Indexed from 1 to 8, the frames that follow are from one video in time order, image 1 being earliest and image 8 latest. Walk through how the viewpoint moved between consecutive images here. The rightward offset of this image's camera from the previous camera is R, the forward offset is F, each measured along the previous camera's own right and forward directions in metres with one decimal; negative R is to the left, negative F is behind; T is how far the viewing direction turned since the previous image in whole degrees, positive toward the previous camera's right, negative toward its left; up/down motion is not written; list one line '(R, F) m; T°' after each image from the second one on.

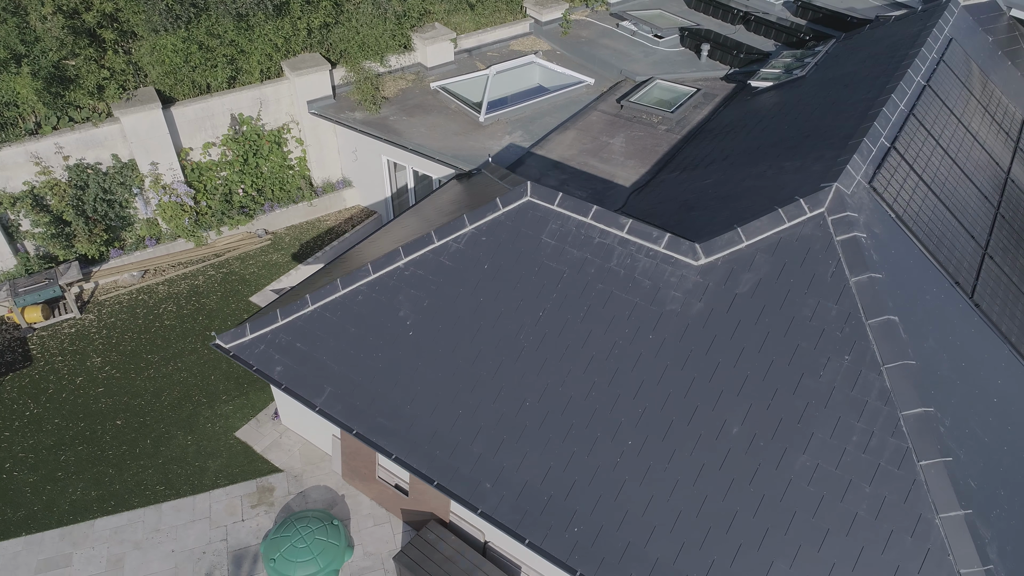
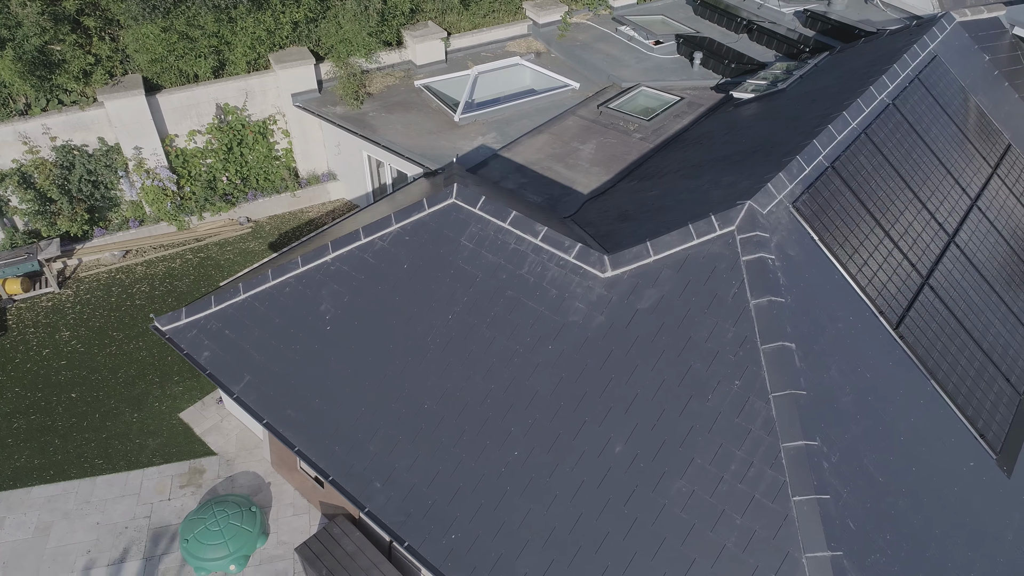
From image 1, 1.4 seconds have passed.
(+2.1, +0.2) m; -4°
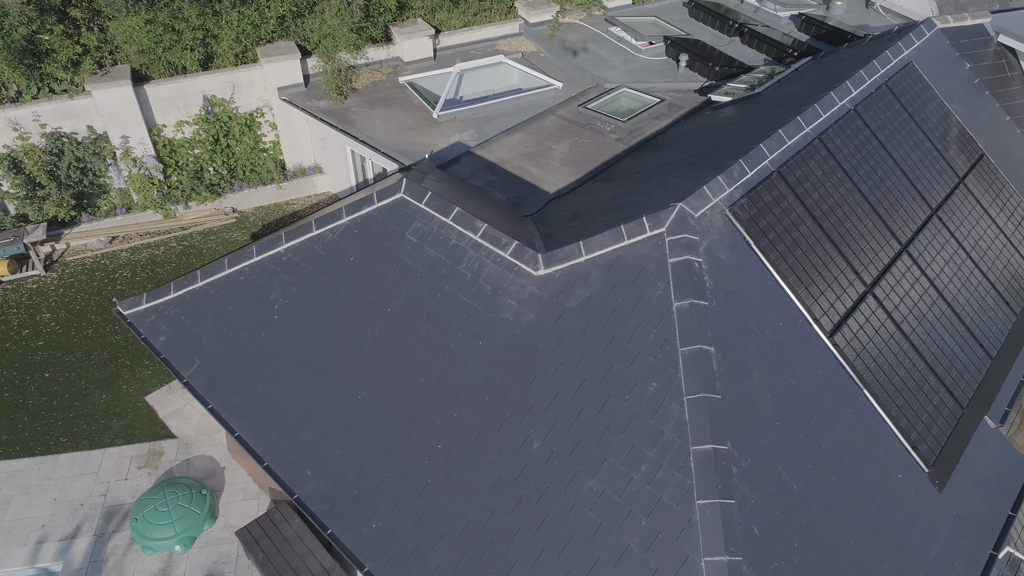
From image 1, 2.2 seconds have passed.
(+1.3, 0.0) m; -2°
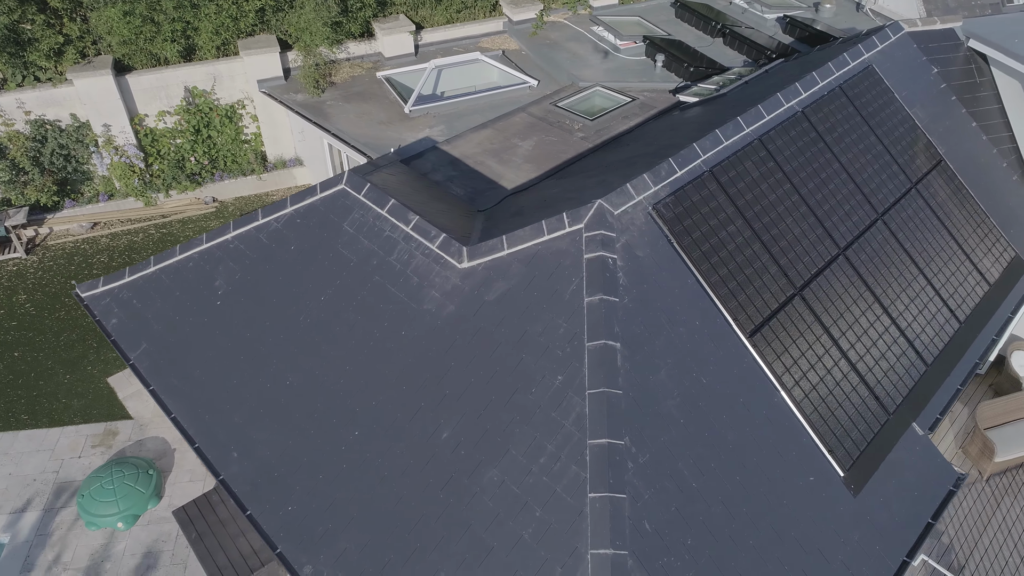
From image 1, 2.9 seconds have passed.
(+1.4, -0.1) m; -2°
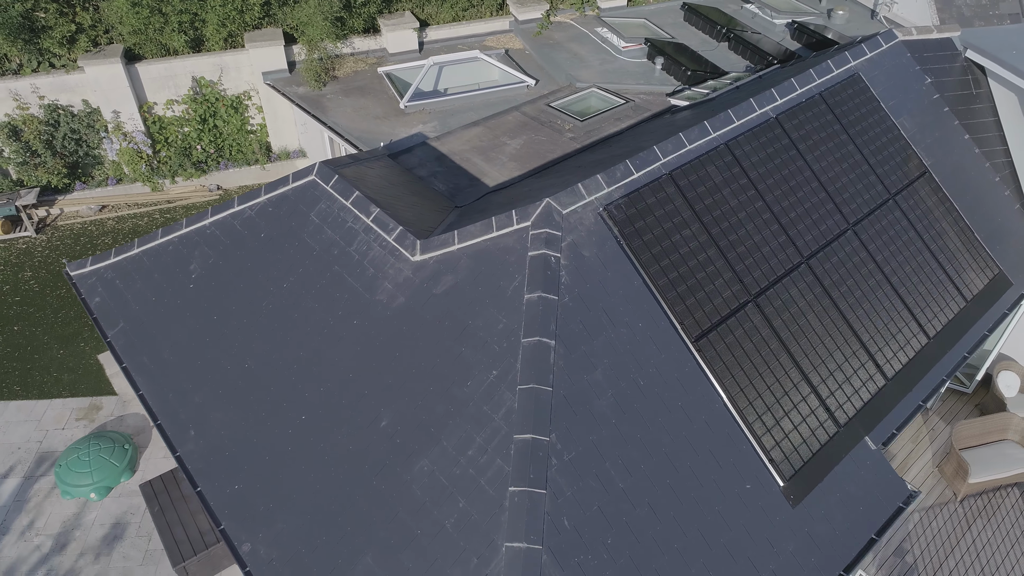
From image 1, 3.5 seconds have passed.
(+1.2, -0.1) m; -3°
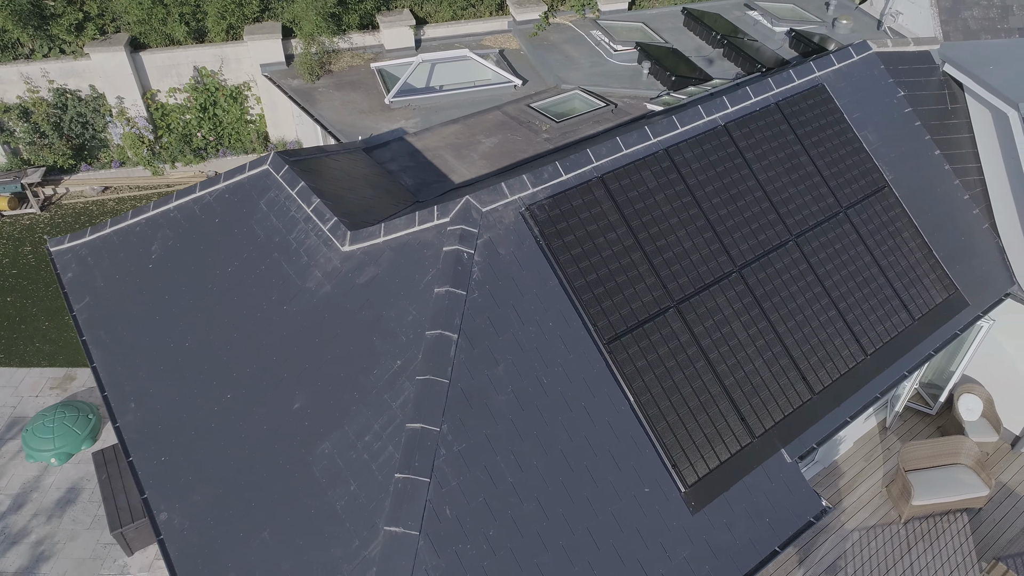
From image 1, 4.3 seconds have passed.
(+1.7, -0.2) m; -3°
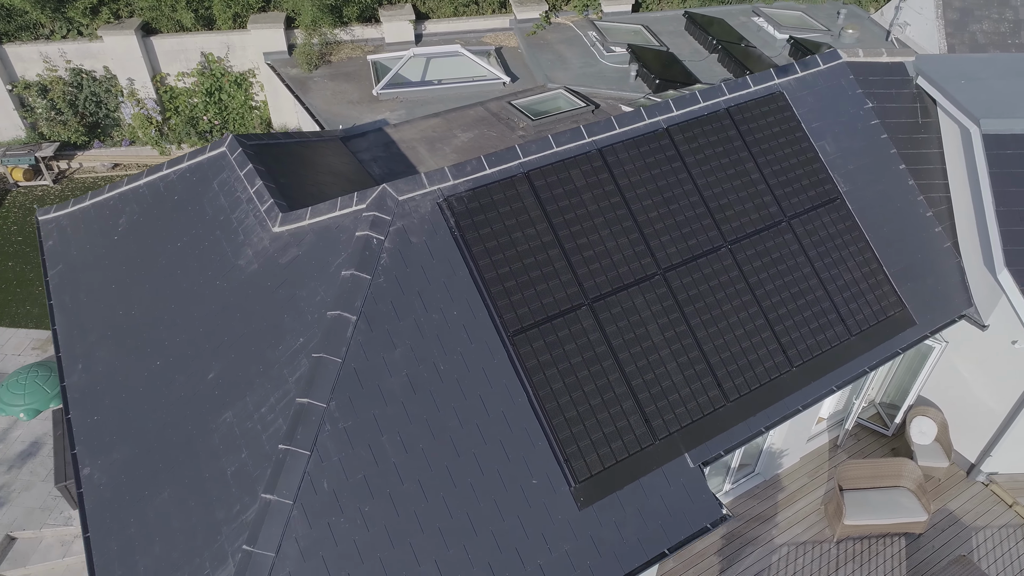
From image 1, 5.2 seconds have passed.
(+2.0, -0.1) m; -4°
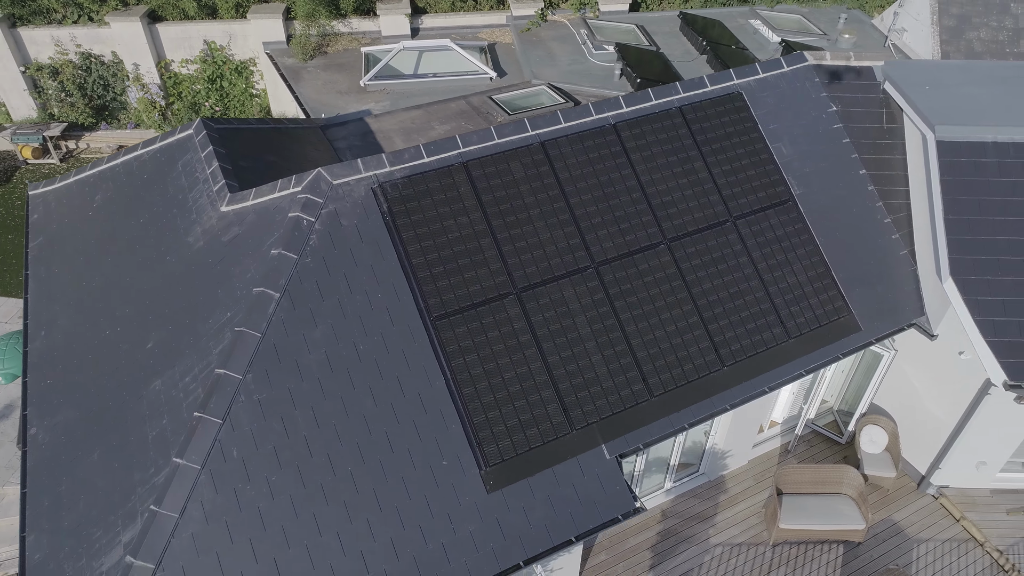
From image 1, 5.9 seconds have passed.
(+1.6, -0.2) m; -3°
